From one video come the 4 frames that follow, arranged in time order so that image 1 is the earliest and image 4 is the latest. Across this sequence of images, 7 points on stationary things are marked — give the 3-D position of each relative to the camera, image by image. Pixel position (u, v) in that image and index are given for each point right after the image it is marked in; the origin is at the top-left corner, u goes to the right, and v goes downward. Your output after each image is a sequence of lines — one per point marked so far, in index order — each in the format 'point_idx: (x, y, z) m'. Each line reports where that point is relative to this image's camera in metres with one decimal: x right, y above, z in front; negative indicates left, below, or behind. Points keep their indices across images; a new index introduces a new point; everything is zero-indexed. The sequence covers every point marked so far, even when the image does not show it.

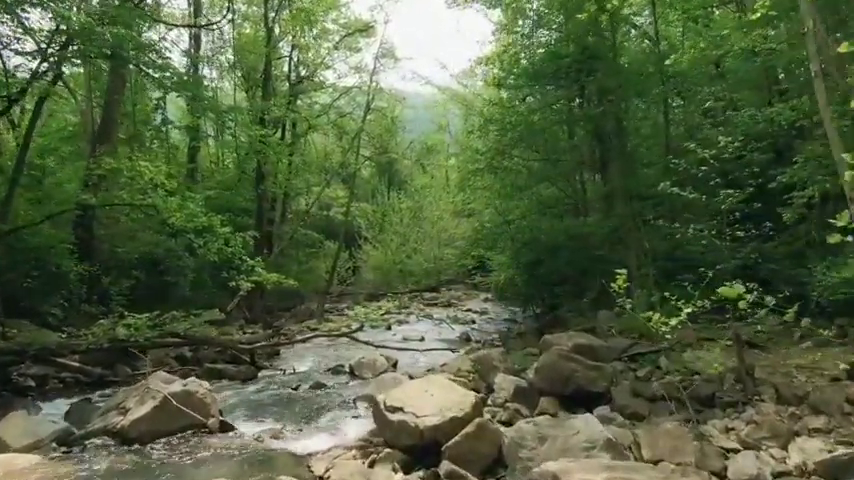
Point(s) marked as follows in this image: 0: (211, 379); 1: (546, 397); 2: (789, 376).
0: (-4.1, -2.6, +12.6) m
1: (+1.5, -2.0, +8.3) m
2: (+4.1, -1.6, +7.5) m
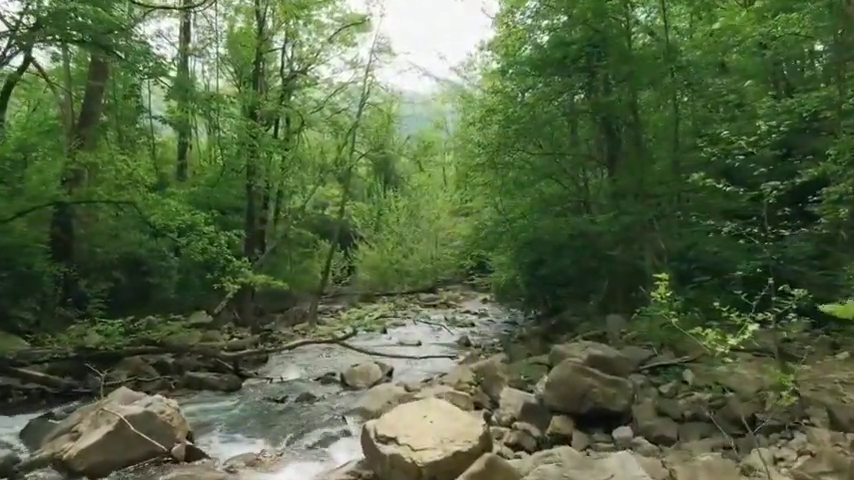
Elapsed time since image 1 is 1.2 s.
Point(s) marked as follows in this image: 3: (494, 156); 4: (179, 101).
0: (-4.1, -2.6, +11.6) m
1: (+1.5, -2.0, +7.4) m
2: (+4.1, -1.5, +6.6) m
3: (+1.6, +2.0, +16.0) m
4: (-6.7, +3.8, +18.0) m
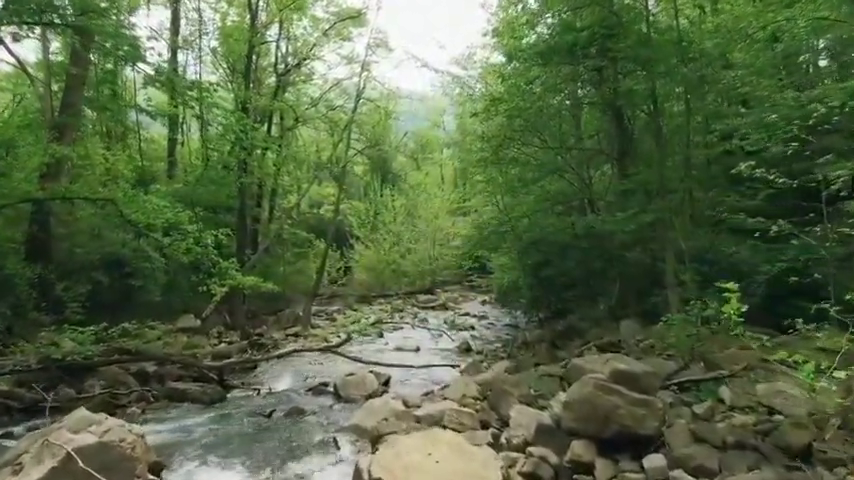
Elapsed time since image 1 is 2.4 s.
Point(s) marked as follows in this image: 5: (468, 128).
0: (-4.1, -2.6, +10.7) m
1: (+1.5, -2.0, +6.5) m
2: (+4.1, -1.5, +5.8) m
3: (+1.6, +2.0, +15.2) m
4: (-6.7, +3.8, +17.1) m
5: (+1.2, +3.1, +18.4) m
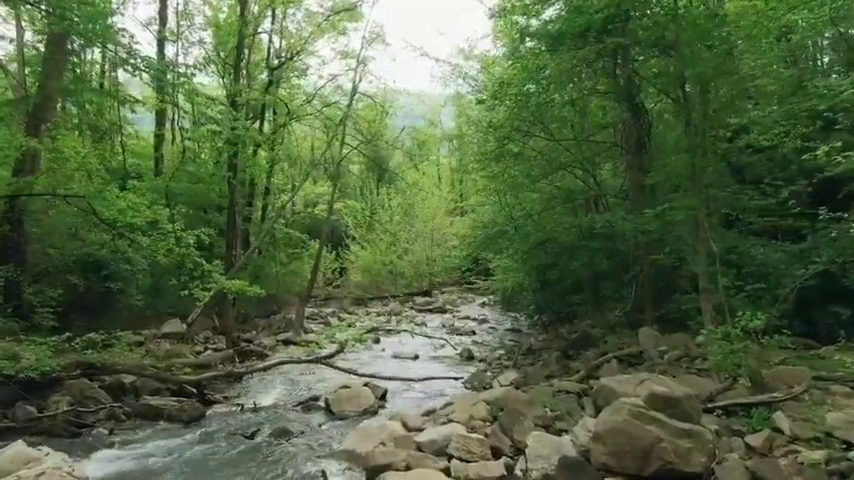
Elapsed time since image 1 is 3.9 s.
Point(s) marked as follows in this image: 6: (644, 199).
0: (-4.1, -2.6, +9.6) m
1: (+1.5, -2.0, +5.5) m
2: (+4.2, -1.5, +4.8) m
3: (+1.6, +2.0, +14.1) m
4: (-6.8, +3.8, +16.0) m
5: (+1.1, +3.1, +17.4) m
6: (+4.1, +0.8, +12.6) m
